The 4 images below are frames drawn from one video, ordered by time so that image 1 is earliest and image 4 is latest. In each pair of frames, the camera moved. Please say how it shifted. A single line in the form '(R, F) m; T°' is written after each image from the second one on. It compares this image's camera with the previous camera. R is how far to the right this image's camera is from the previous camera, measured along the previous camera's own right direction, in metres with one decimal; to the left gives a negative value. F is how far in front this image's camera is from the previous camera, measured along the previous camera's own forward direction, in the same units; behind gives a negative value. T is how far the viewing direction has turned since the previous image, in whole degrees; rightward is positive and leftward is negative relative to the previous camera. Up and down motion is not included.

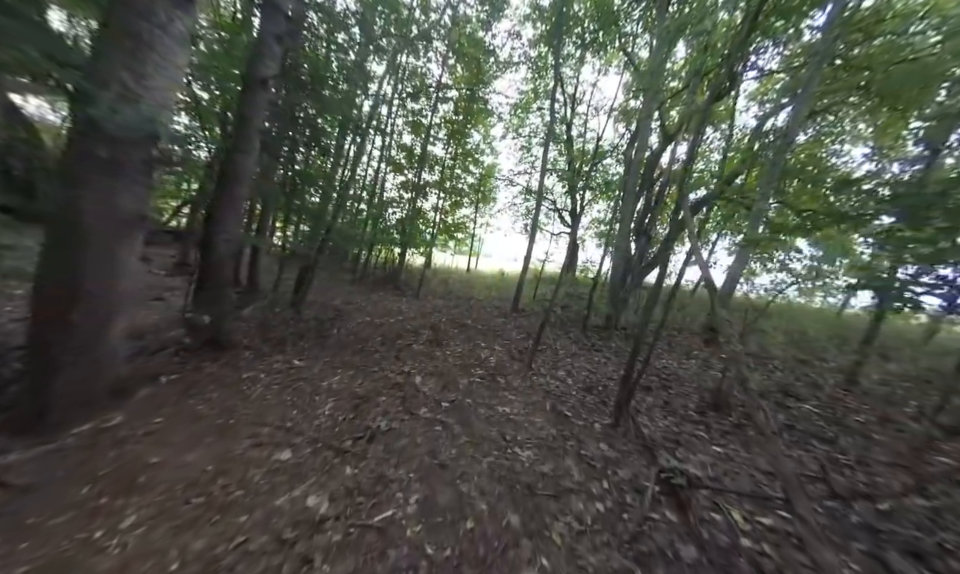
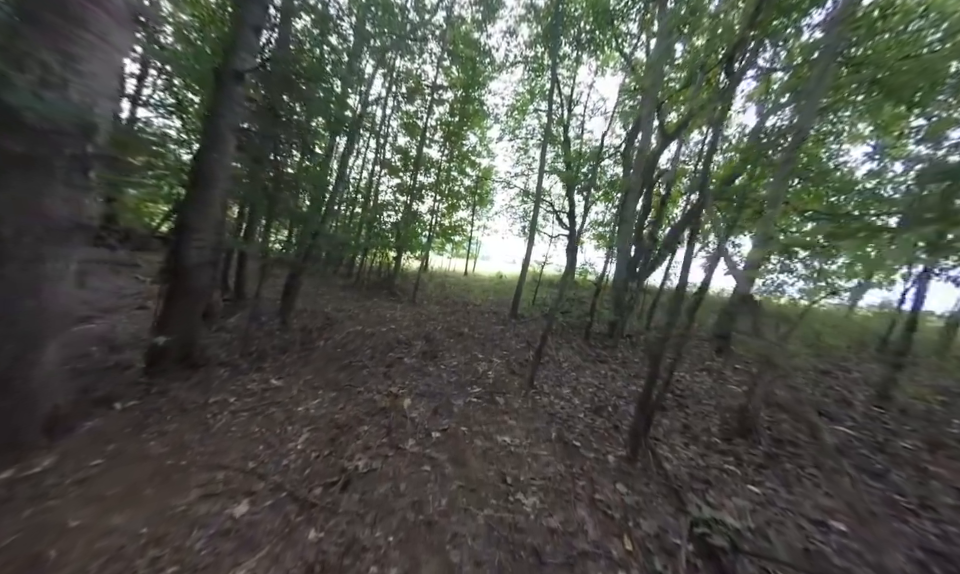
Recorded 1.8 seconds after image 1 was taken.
(0.0, +0.4) m; 0°
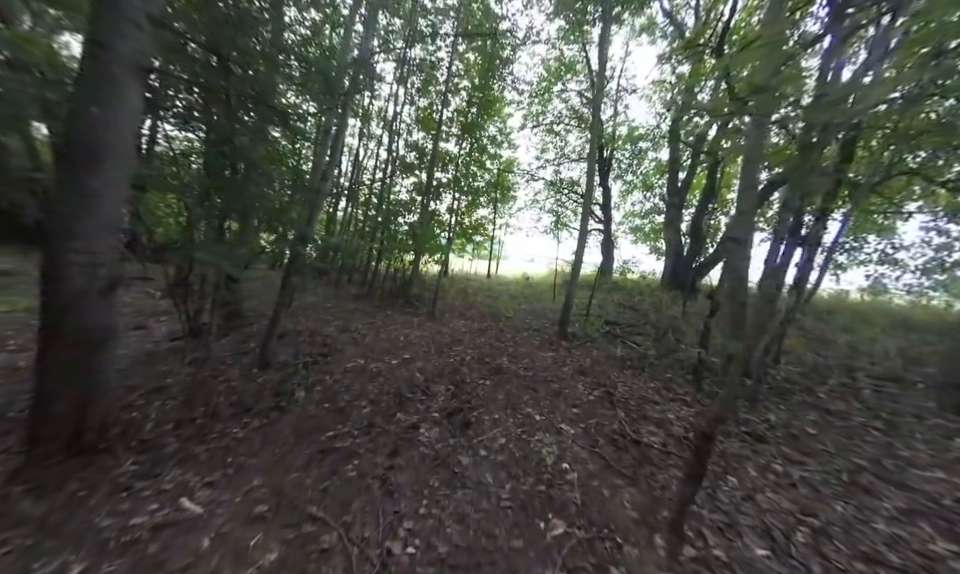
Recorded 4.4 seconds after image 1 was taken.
(-0.4, +2.1) m; -4°
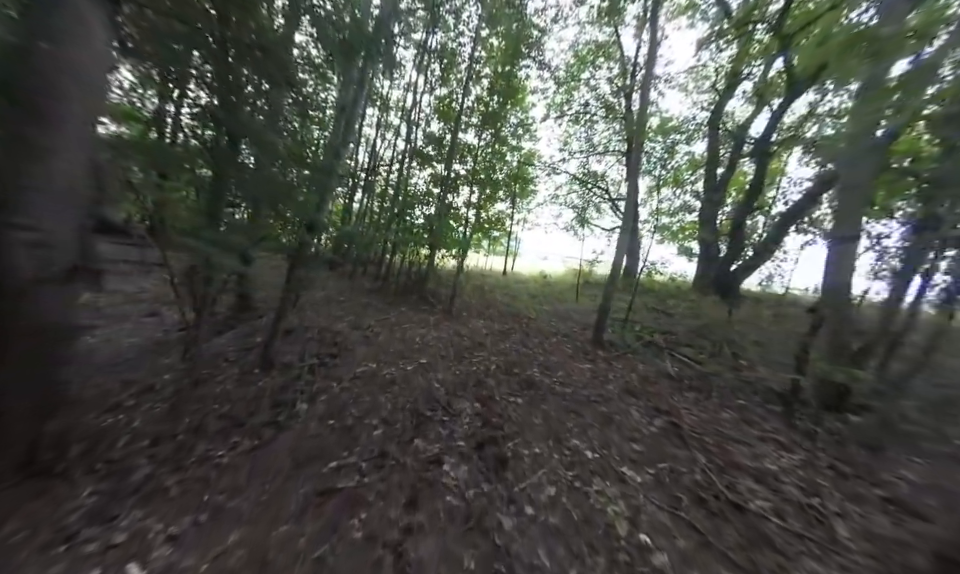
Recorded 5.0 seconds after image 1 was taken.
(-0.3, +0.7) m; -2°
